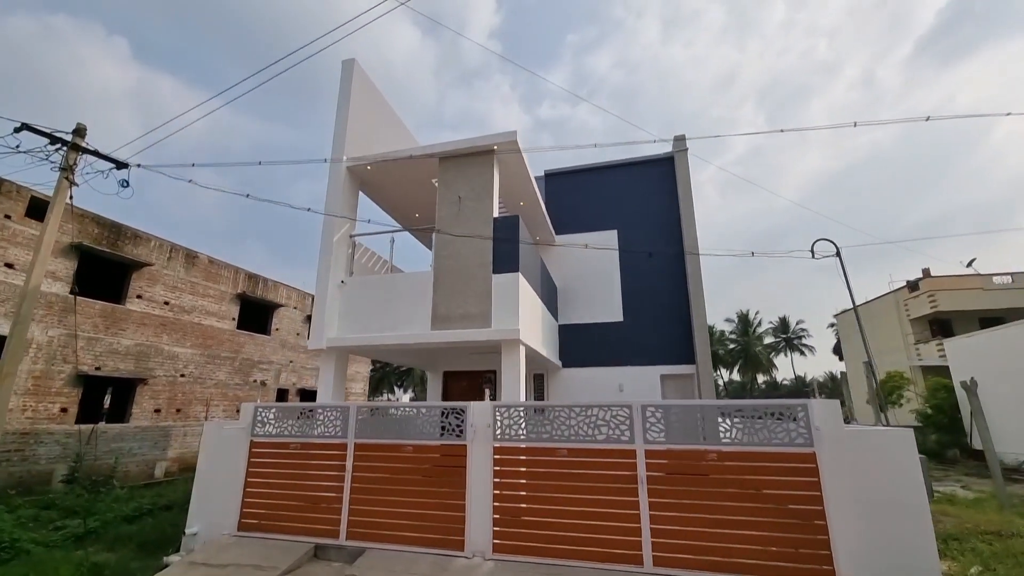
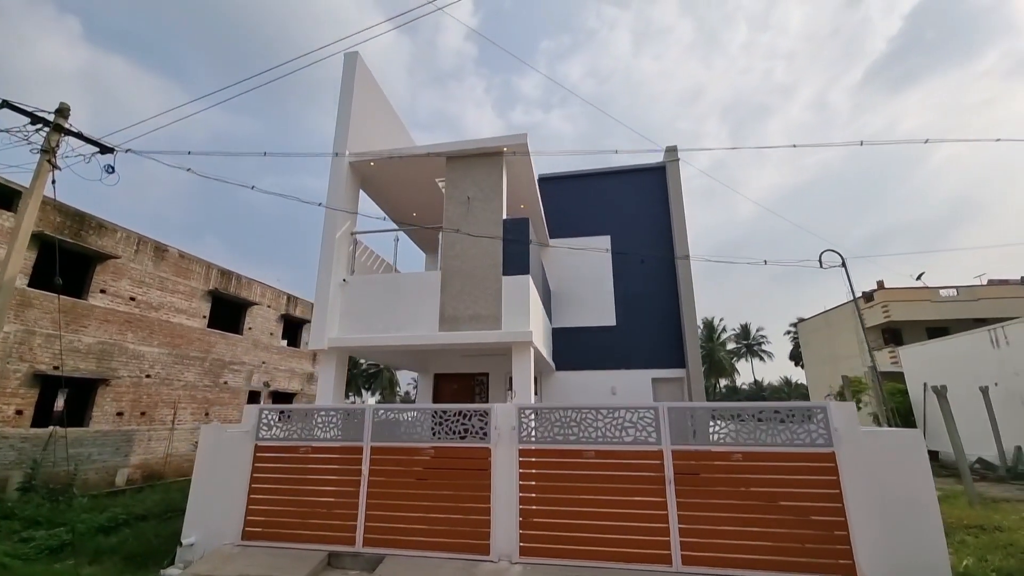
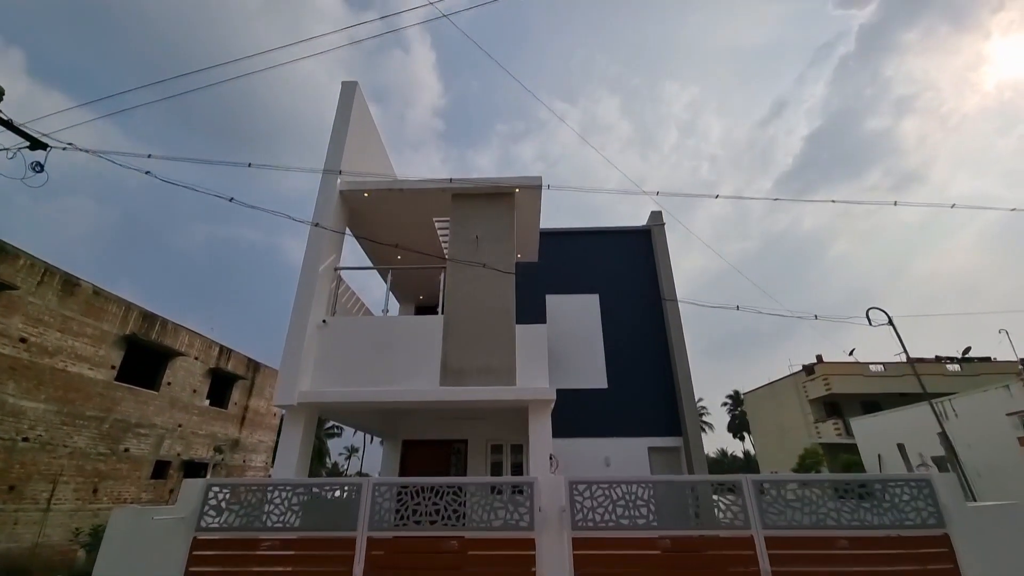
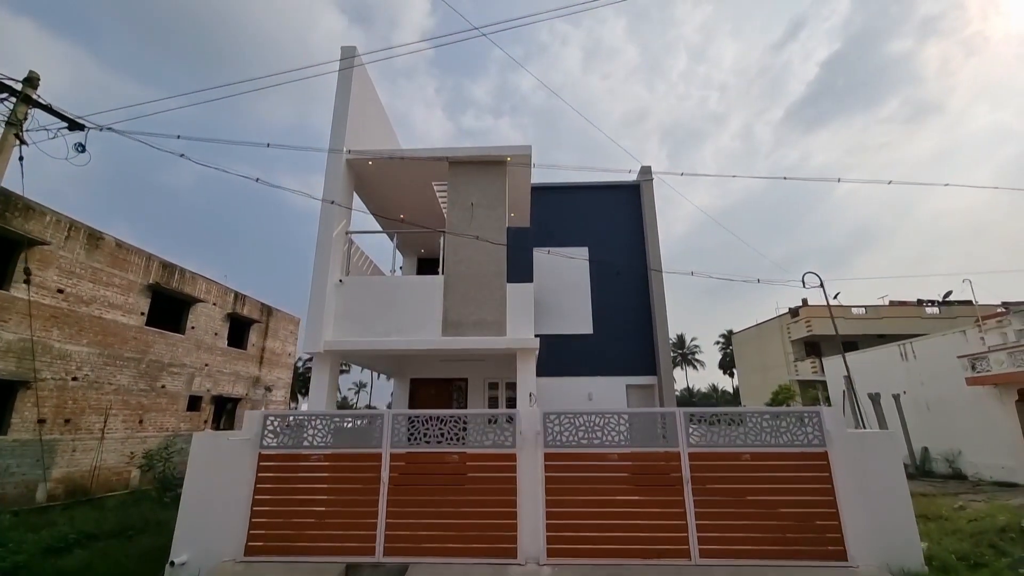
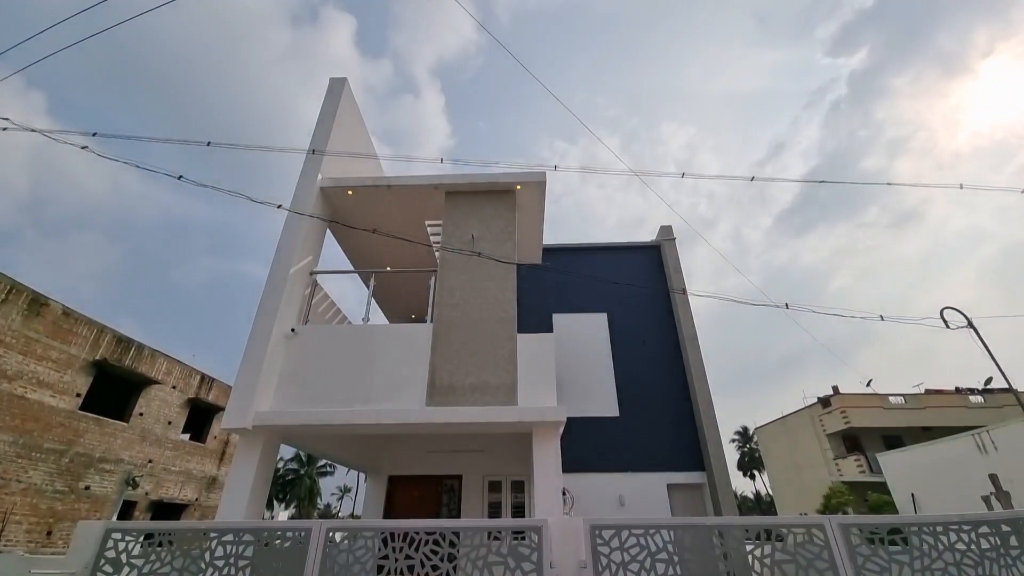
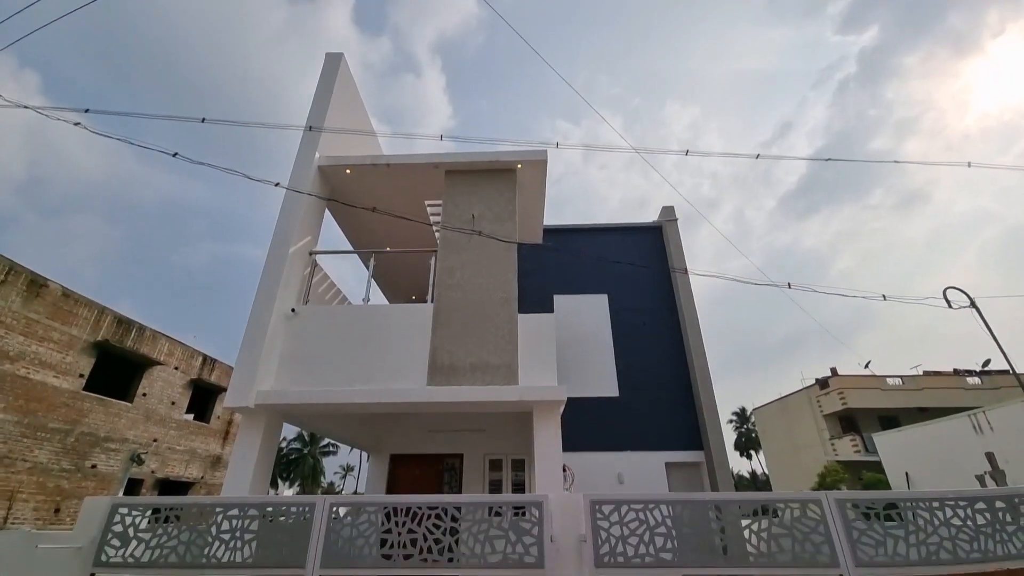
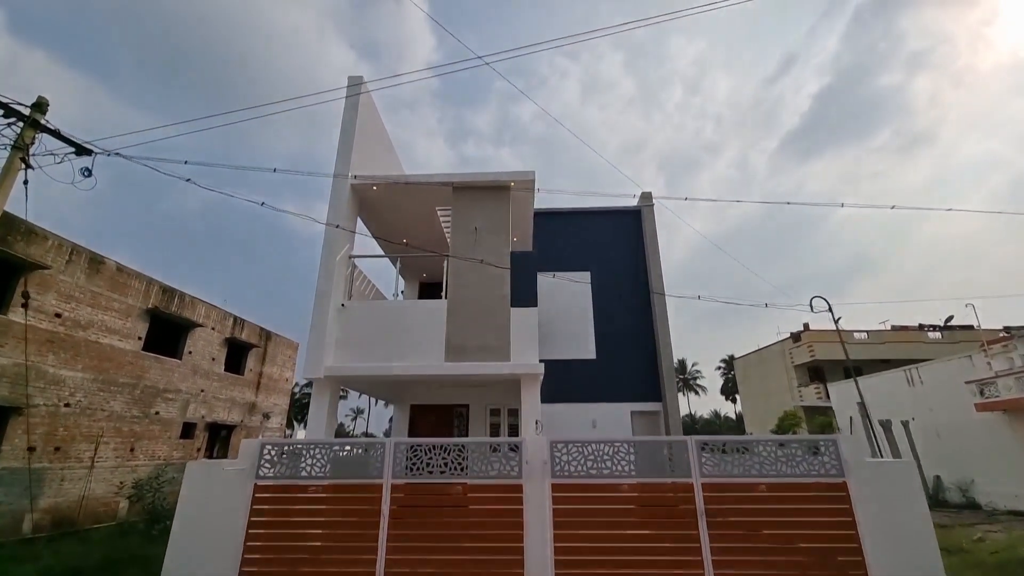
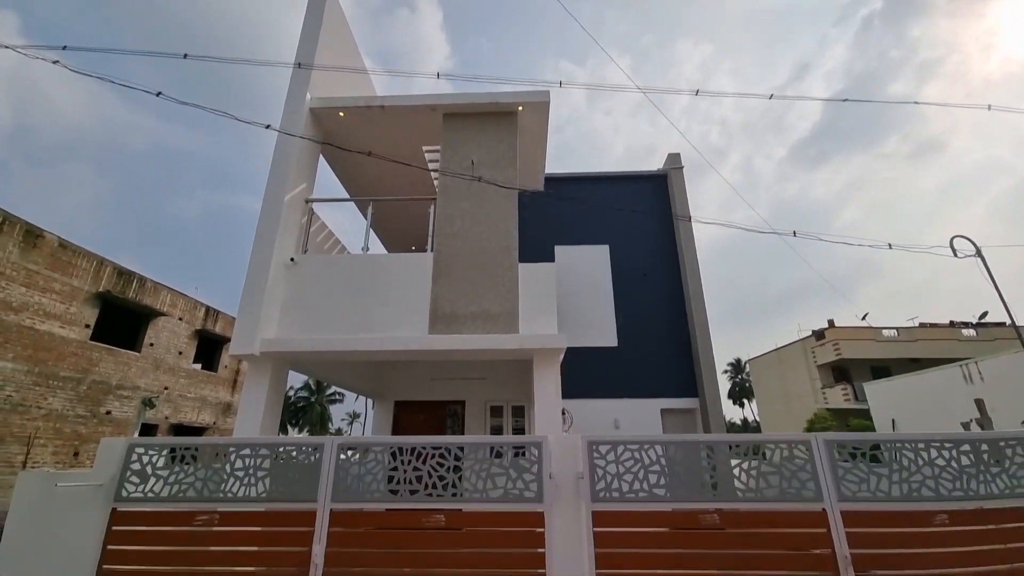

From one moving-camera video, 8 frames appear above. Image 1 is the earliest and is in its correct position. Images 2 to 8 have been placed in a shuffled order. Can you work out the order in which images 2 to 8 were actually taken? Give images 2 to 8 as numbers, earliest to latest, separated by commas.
2, 4, 7, 3, 5, 6, 8
